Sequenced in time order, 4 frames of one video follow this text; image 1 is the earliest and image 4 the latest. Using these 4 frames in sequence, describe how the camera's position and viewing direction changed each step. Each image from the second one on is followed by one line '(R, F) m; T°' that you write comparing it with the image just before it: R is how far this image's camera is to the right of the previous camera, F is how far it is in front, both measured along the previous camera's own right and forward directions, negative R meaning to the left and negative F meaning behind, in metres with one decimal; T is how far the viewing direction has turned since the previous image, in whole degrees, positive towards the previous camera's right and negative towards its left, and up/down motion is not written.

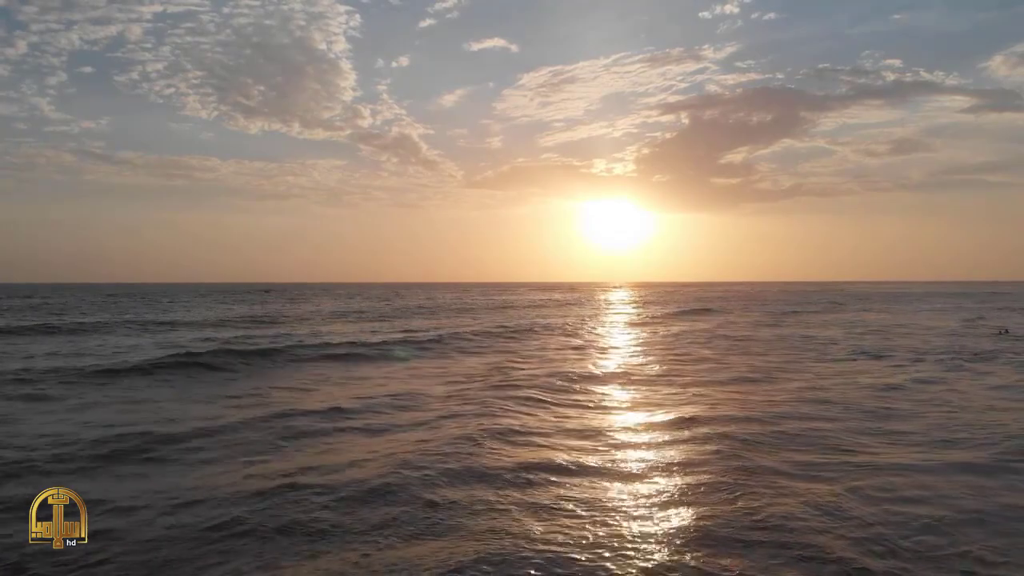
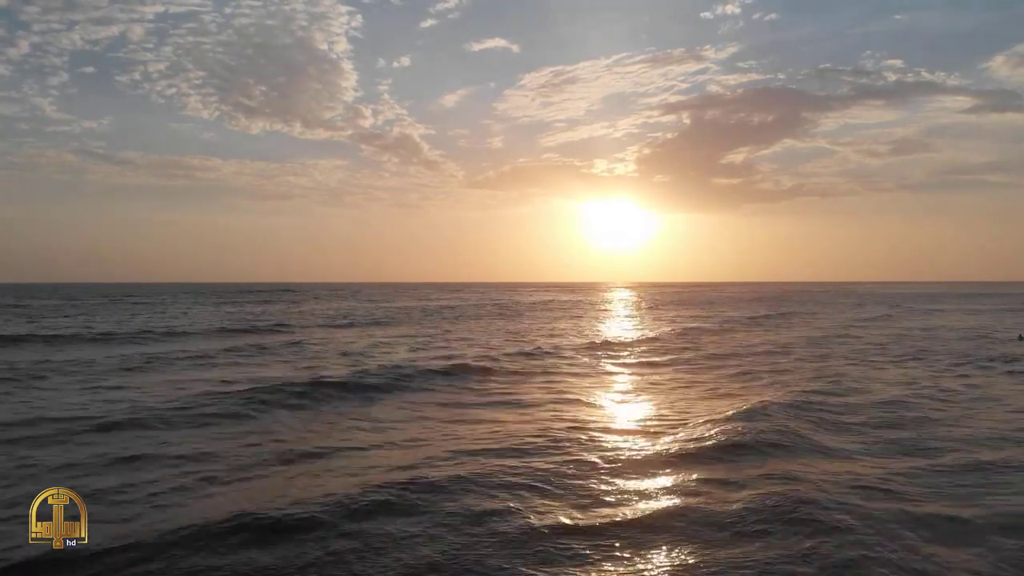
(-1.0, -0.5) m; 0°
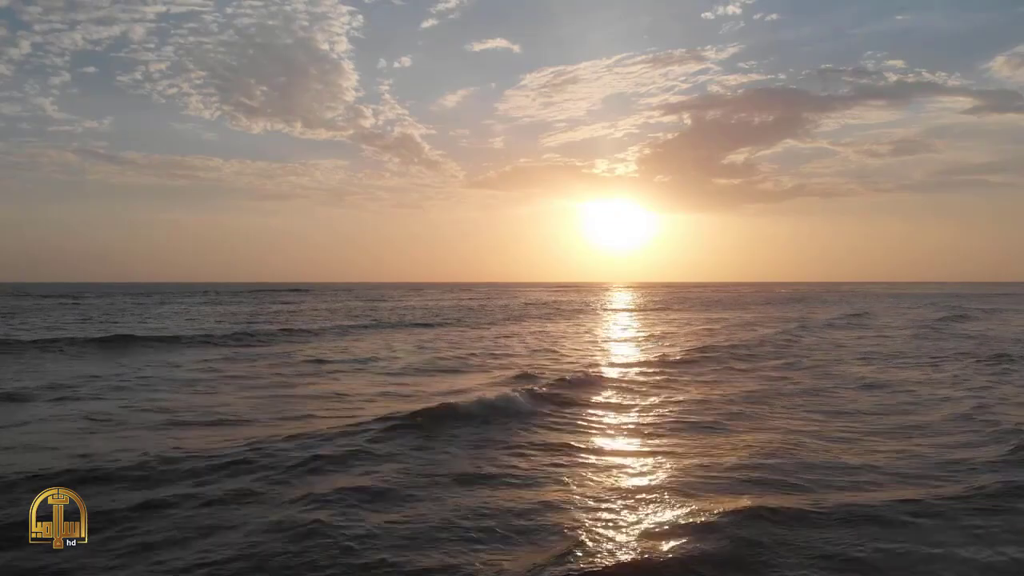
(-1.3, -0.9) m; 0°
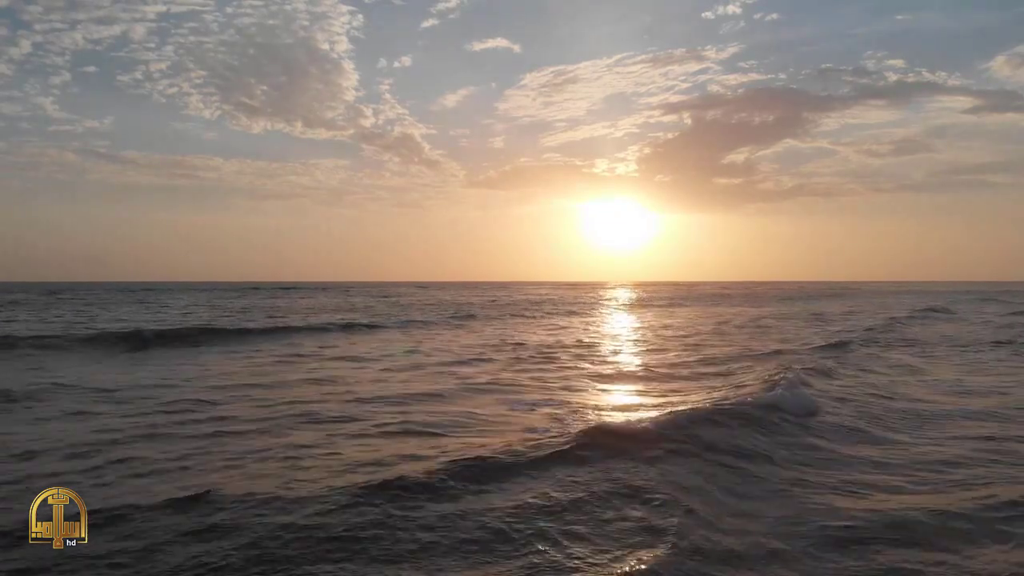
(-1.0, +1.3) m; 0°
